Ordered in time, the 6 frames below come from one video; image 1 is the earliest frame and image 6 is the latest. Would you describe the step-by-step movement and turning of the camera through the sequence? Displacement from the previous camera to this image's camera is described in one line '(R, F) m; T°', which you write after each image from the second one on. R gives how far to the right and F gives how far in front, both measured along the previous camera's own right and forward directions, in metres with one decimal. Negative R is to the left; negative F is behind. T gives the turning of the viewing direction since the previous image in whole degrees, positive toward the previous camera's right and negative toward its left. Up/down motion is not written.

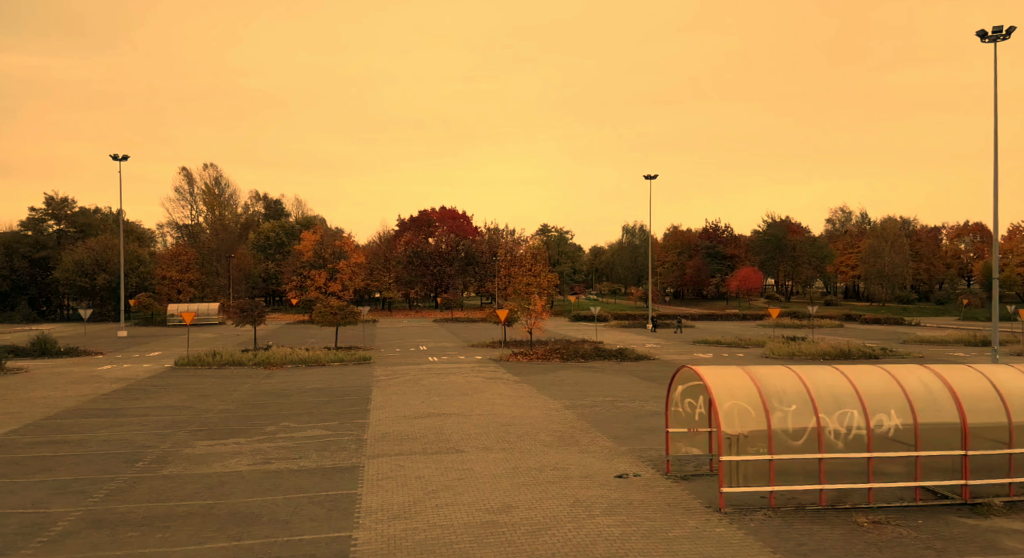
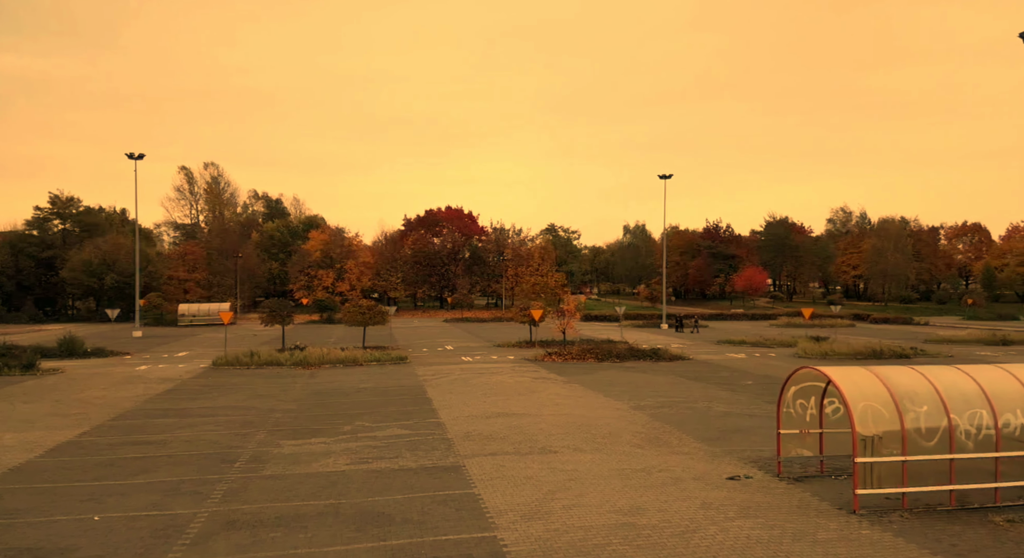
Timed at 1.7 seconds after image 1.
(-1.8, 0.0) m; 0°
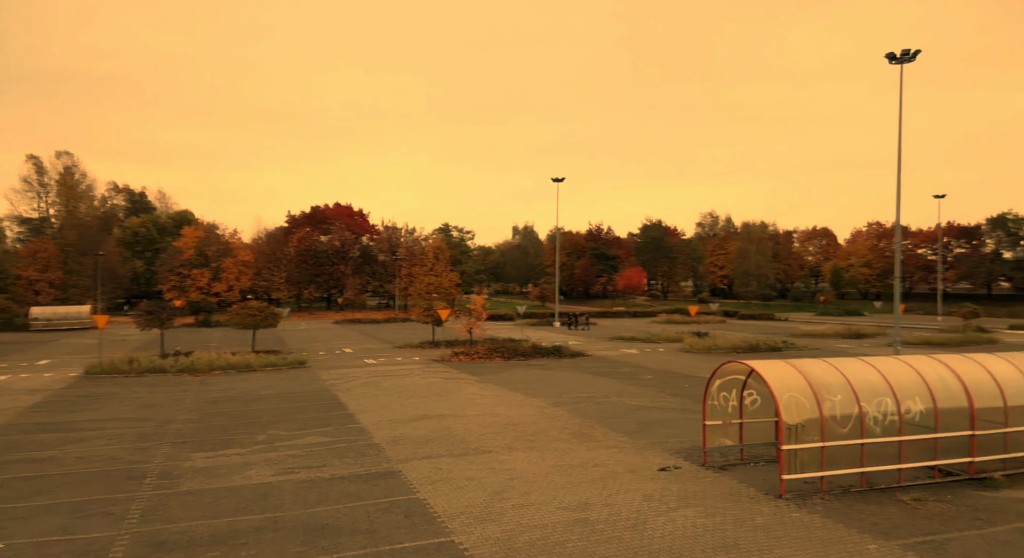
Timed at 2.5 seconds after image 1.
(-0.8, +0.1) m; +10°
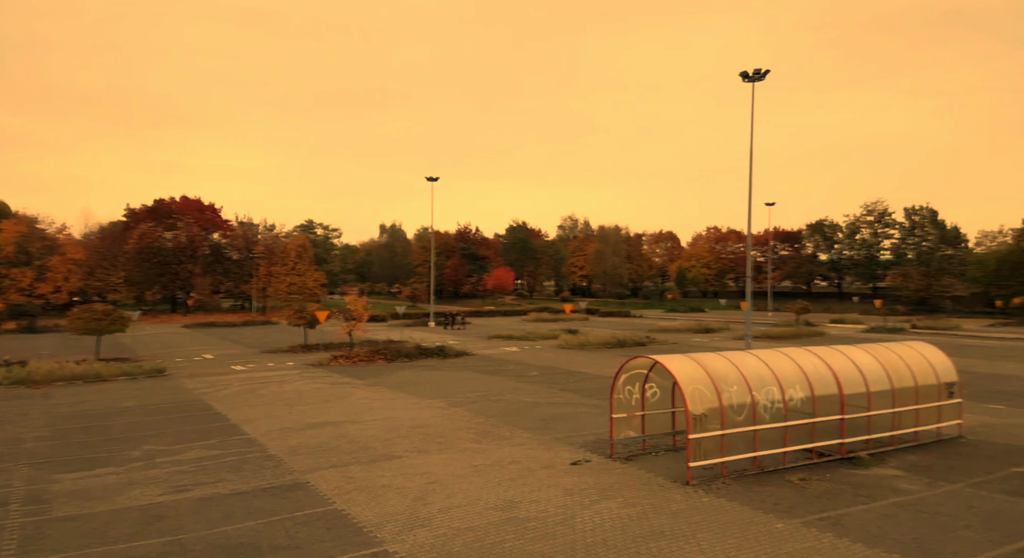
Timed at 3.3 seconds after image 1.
(-0.8, +0.1) m; +11°
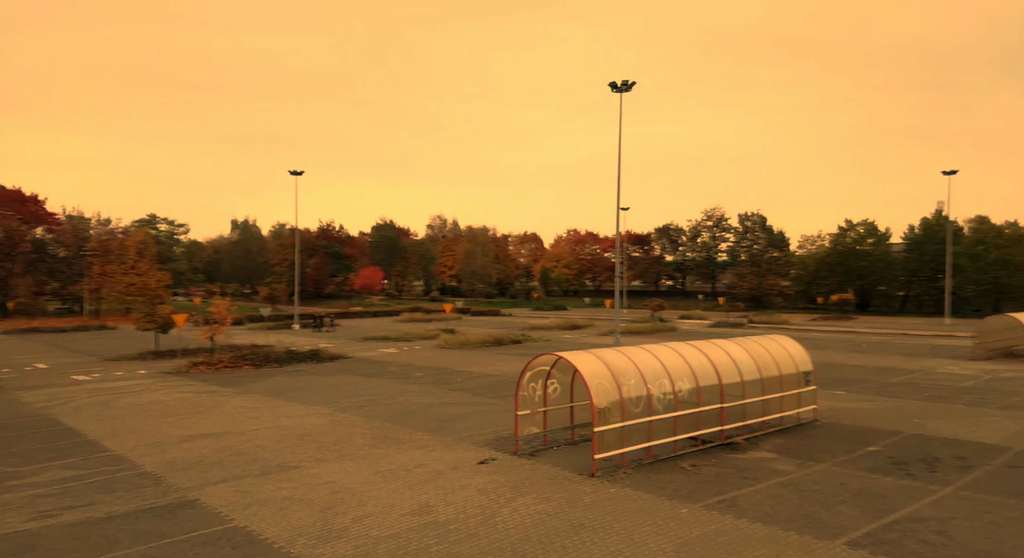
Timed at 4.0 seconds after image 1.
(-0.7, +0.1) m; +11°
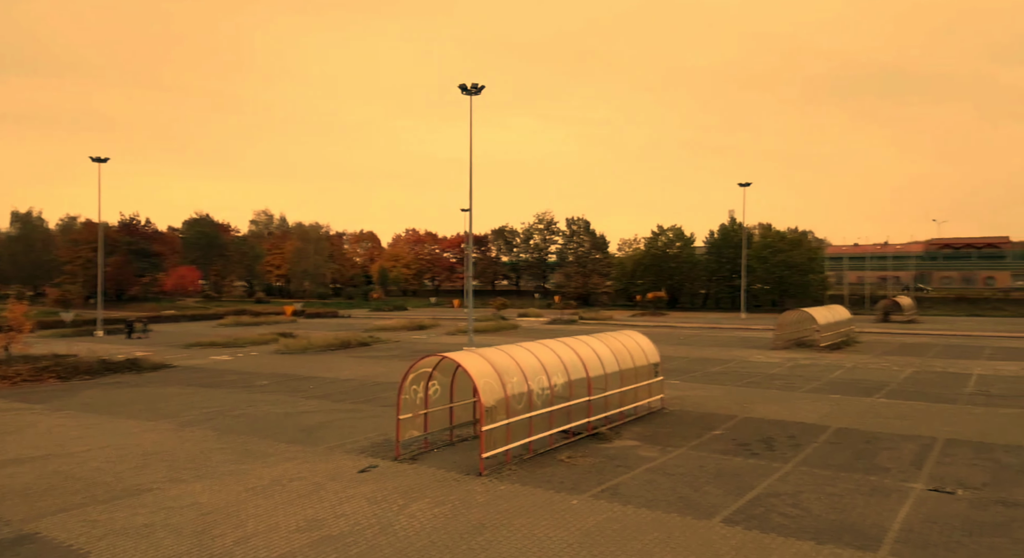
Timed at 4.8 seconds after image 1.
(-0.8, +0.1) m; +14°
